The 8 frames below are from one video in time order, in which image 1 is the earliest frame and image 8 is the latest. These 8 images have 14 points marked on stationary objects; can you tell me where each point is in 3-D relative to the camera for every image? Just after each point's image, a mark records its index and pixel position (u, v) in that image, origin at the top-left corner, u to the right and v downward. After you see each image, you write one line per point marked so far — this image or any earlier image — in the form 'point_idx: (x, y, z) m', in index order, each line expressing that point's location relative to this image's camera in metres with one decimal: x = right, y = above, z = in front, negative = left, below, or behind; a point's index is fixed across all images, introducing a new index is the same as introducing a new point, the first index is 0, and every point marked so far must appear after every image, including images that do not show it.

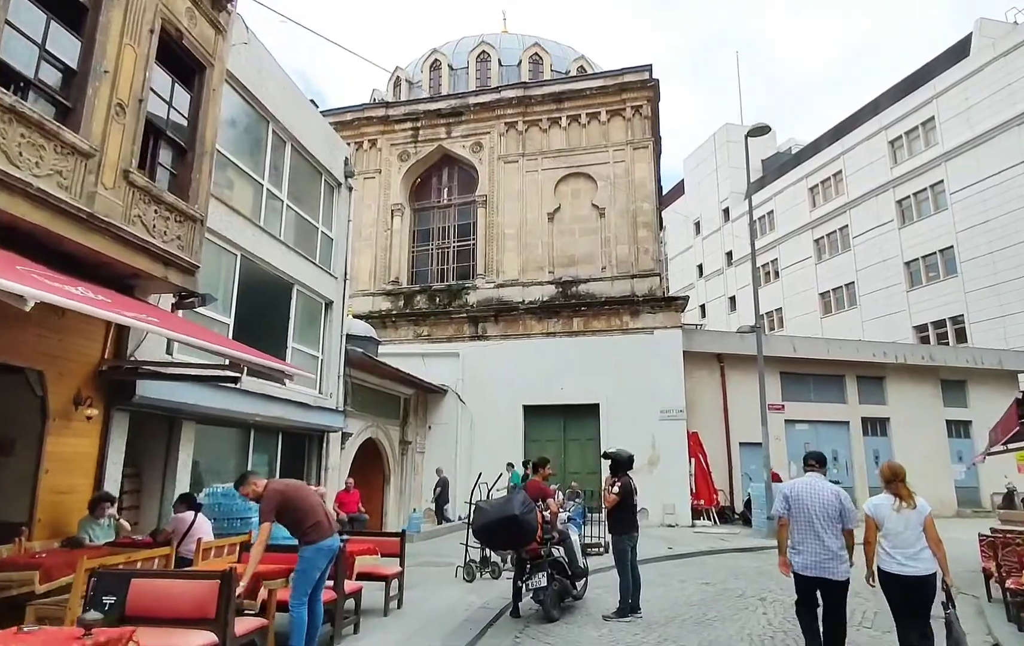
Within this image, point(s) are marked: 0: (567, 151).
0: (+1.6, +5.0, +19.3) m
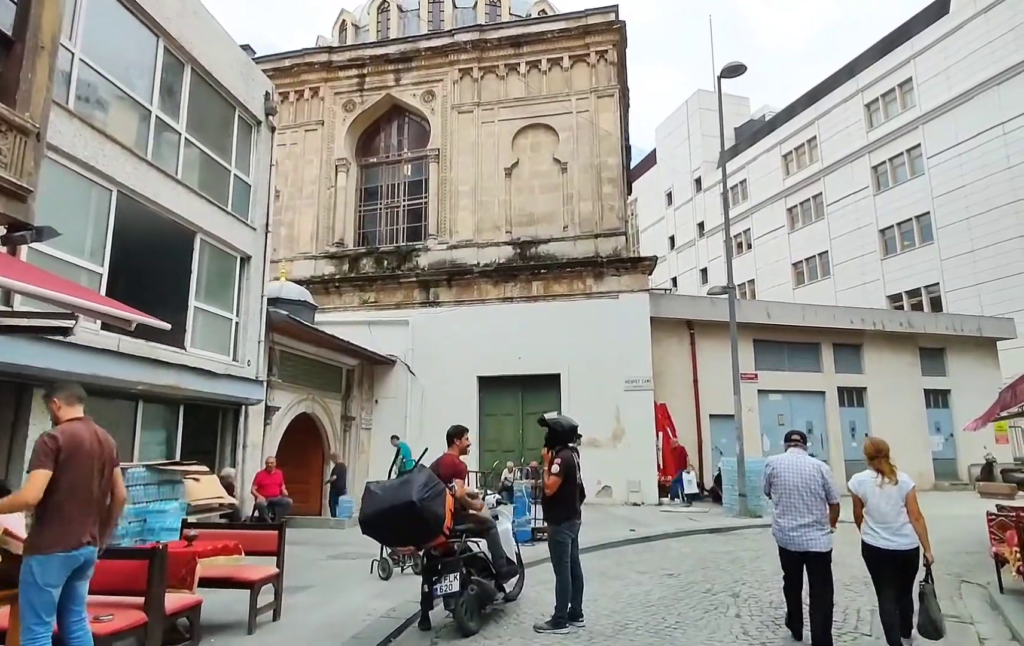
0: (+0.4, +6.0, +17.7) m
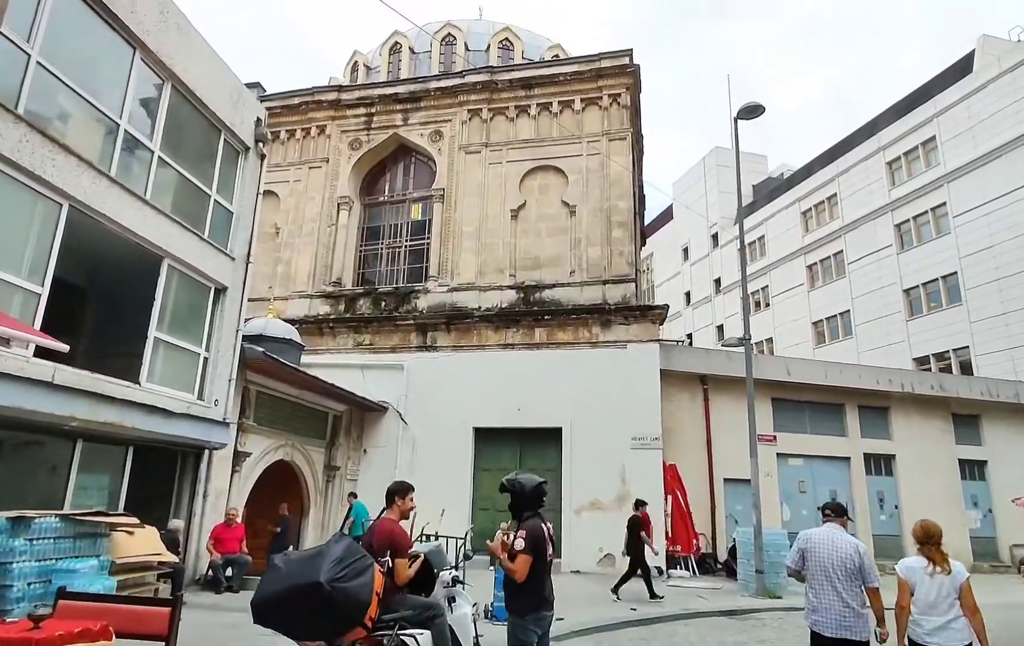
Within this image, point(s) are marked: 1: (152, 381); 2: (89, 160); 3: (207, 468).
0: (+0.6, +4.7, +17.2) m
1: (-4.9, -0.8, +8.9) m
2: (-5.0, +1.9, +7.8) m
3: (-4.6, -2.2, +10.1) m
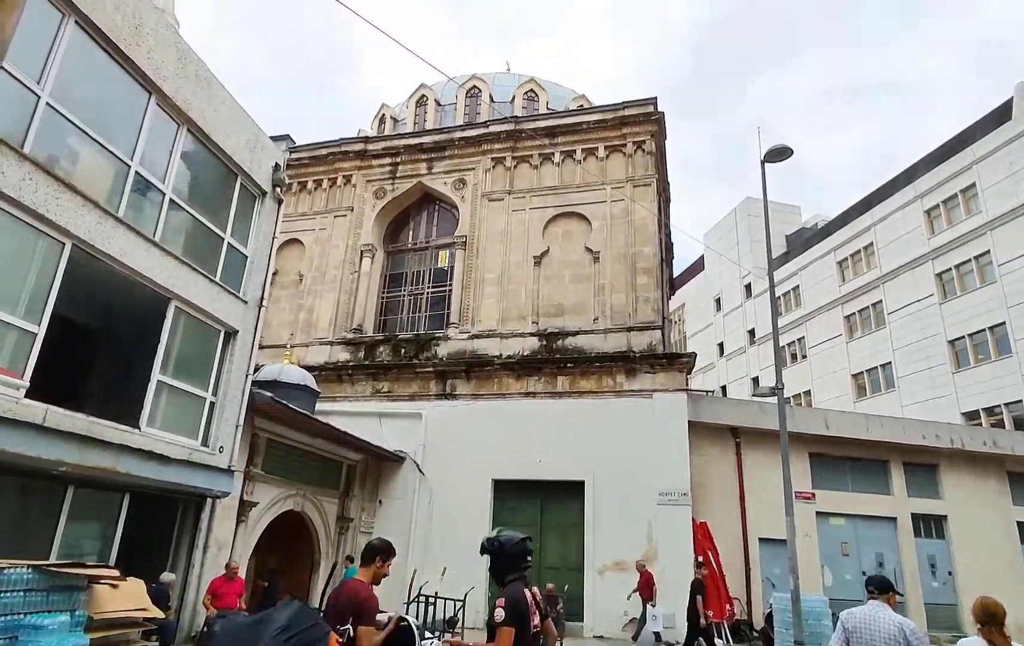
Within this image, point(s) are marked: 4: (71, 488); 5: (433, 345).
0: (+1.2, +3.5, +17.1) m
1: (-4.7, -1.3, +8.7) m
2: (-4.9, +1.5, +7.8) m
3: (-4.4, -2.9, +9.7) m
4: (-5.0, -1.9, +7.6) m
5: (-2.0, -0.5, +16.3) m
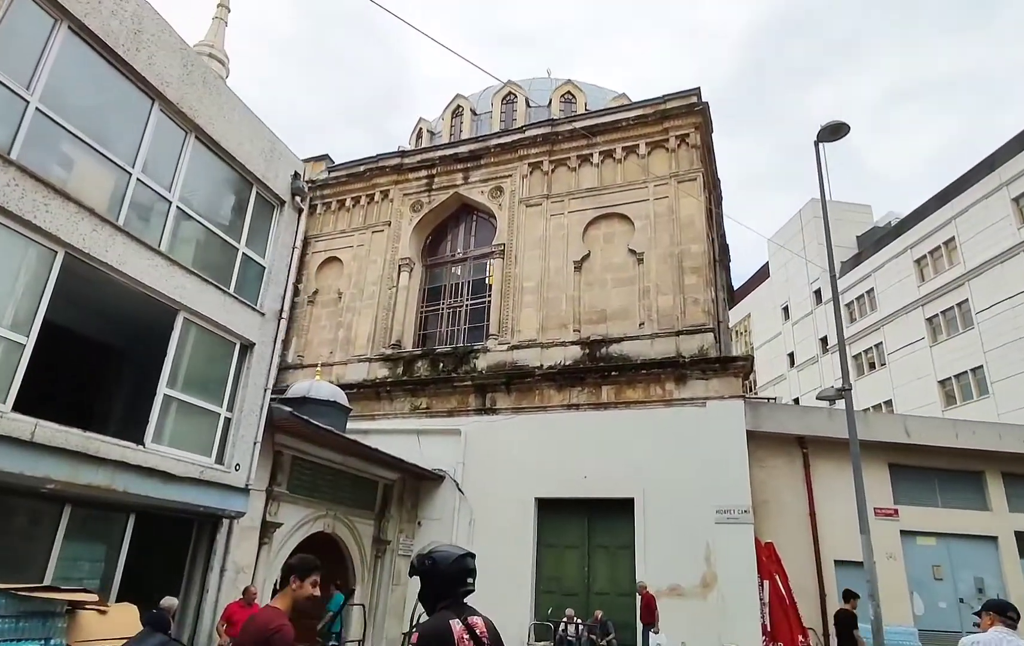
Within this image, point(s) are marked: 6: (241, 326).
0: (+2.1, +3.3, +16.3) m
1: (-4.4, -1.5, +8.3) m
2: (-4.8, +1.3, +7.6) m
3: (-4.0, -3.0, +9.2) m
4: (-4.8, -2.0, +7.2) m
5: (-1.0, -0.8, +15.7) m
6: (-4.0, -0.1, +9.7) m
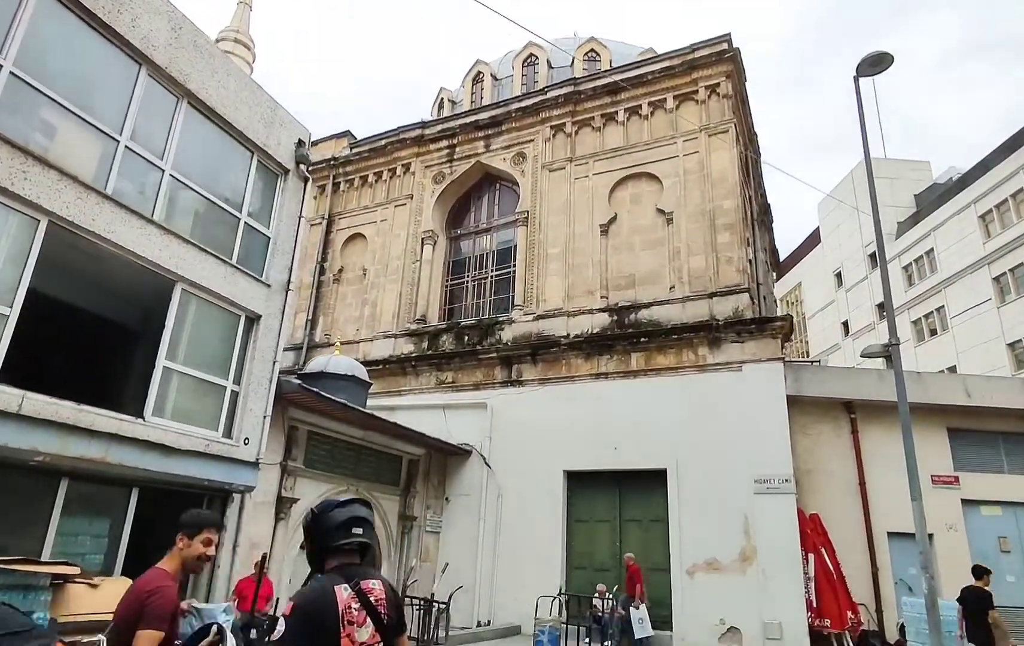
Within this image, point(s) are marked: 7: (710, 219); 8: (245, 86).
0: (+2.6, +4.1, +15.5) m
1: (-4.3, -1.1, +8.1) m
2: (-4.9, +1.6, +7.3) m
3: (-3.8, -2.6, +9.1) m
4: (-4.8, -1.7, +7.1) m
5: (-0.4, -0.2, +15.2) m
6: (-3.8, +0.4, +9.5) m
7: (+4.2, +2.2, +13.9) m
8: (-4.0, +3.6, +9.9) m
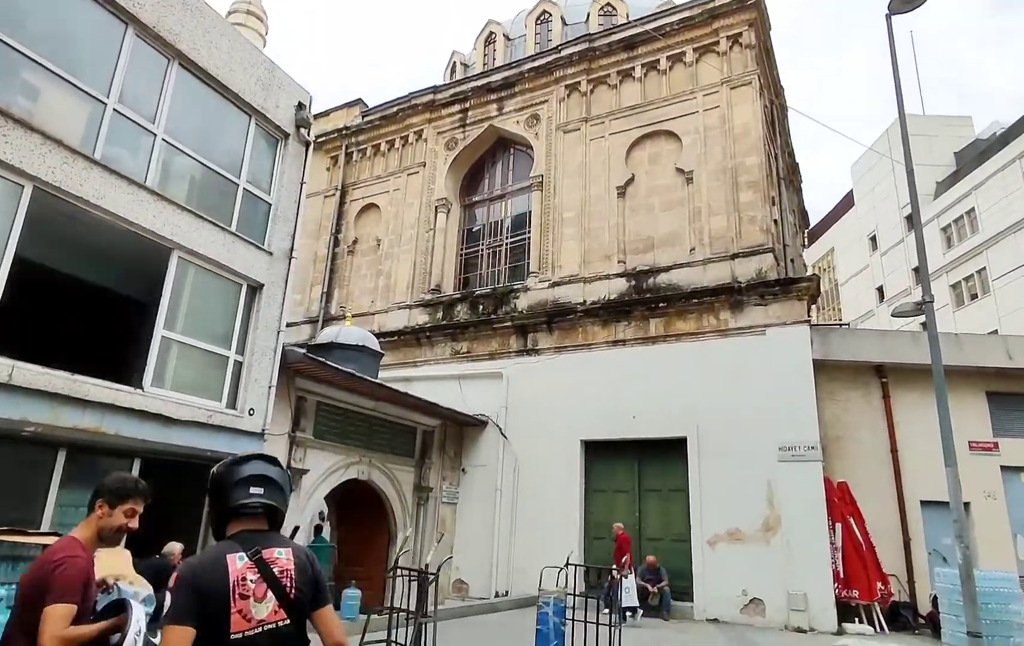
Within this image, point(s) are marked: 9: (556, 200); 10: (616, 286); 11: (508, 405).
0: (+2.9, +4.8, +14.8) m
1: (-4.2, -0.8, +8.0) m
2: (-4.9, +2.0, +7.1) m
3: (-3.6, -2.2, +9.0) m
4: (-4.7, -1.4, +7.0) m
5: (0.0, +0.6, +14.8) m
6: (-3.7, +0.8, +9.3) m
7: (+4.4, +2.9, +13.3) m
8: (-3.9, +4.0, +9.6) m
9: (+1.0, +2.8, +15.1) m
10: (+2.2, +0.8, +13.7) m
11: (-0.1, -1.7, +13.8) m
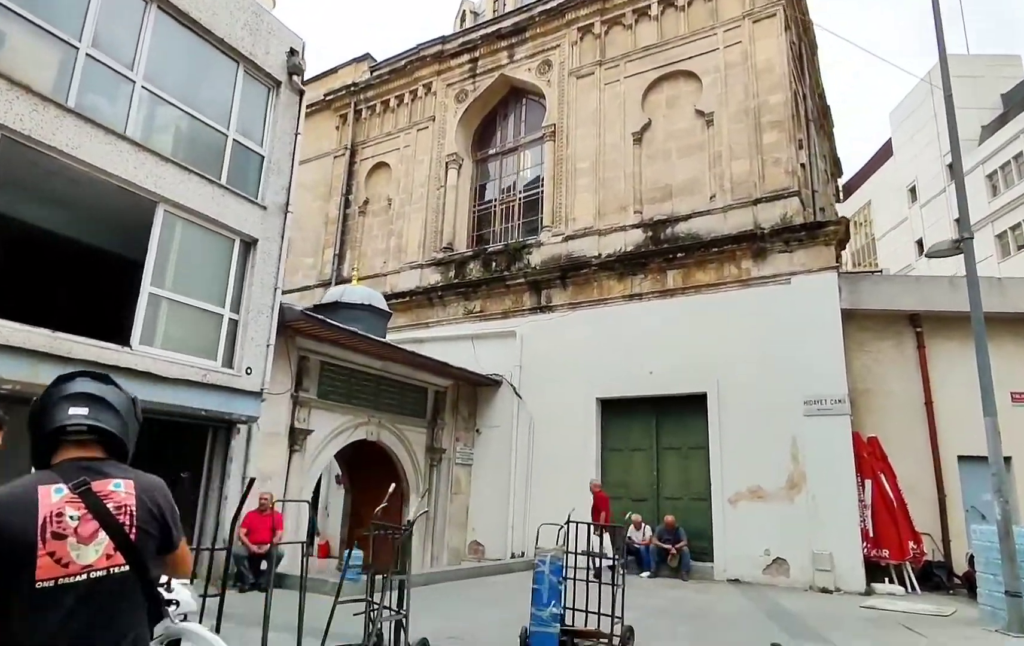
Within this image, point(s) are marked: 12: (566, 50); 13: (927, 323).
0: (+3.1, +5.8, +13.9) m
1: (-4.2, -0.2, +7.8) m
2: (-5.0, +2.4, +6.8) m
3: (-3.6, -1.6, +8.8) m
4: (-4.8, -0.9, +6.8) m
5: (+0.3, +1.5, +14.3) m
6: (-3.7, +1.4, +8.9) m
7: (+4.6, +3.9, +12.4) m
8: (-4.0, +4.6, +9.1) m
9: (+1.3, +3.8, +14.4) m
10: (+2.4, +1.7, +13.1) m
11: (+0.2, -0.8, +13.4) m
12: (+1.2, +6.3, +15.2) m
13: (+7.1, 0.0, +11.3) m
